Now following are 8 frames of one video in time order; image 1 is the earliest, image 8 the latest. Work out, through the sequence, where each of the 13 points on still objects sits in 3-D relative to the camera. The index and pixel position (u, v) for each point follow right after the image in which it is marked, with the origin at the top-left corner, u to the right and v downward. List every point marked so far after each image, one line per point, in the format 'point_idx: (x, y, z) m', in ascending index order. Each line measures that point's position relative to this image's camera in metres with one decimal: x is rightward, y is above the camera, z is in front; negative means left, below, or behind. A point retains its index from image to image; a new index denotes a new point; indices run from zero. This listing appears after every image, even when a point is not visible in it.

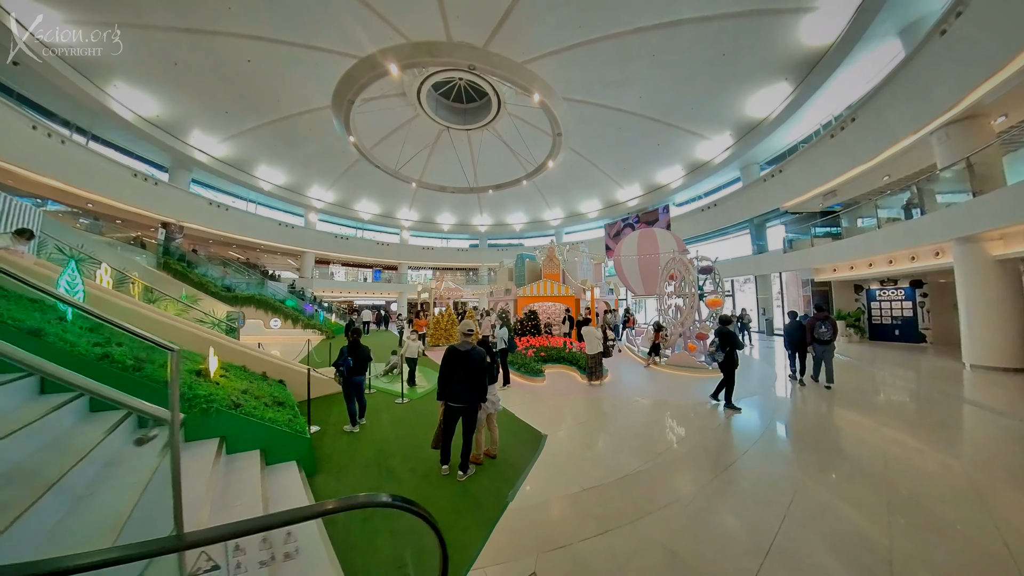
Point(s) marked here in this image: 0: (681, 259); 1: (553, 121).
0: (+2.9, +0.4, +8.8) m
1: (+0.8, +3.1, +9.7) m
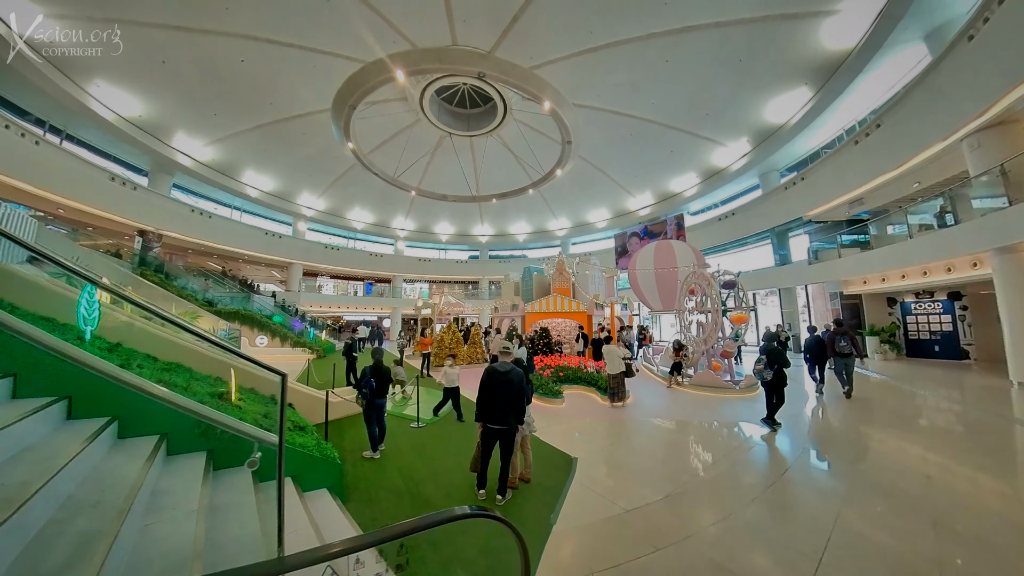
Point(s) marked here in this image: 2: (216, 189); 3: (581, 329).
0: (+3.1, +0.2, +8.3) m
1: (+0.9, +2.8, +9.2) m
2: (-10.2, +3.4, +17.3) m
3: (+1.5, -0.9, +10.0) m
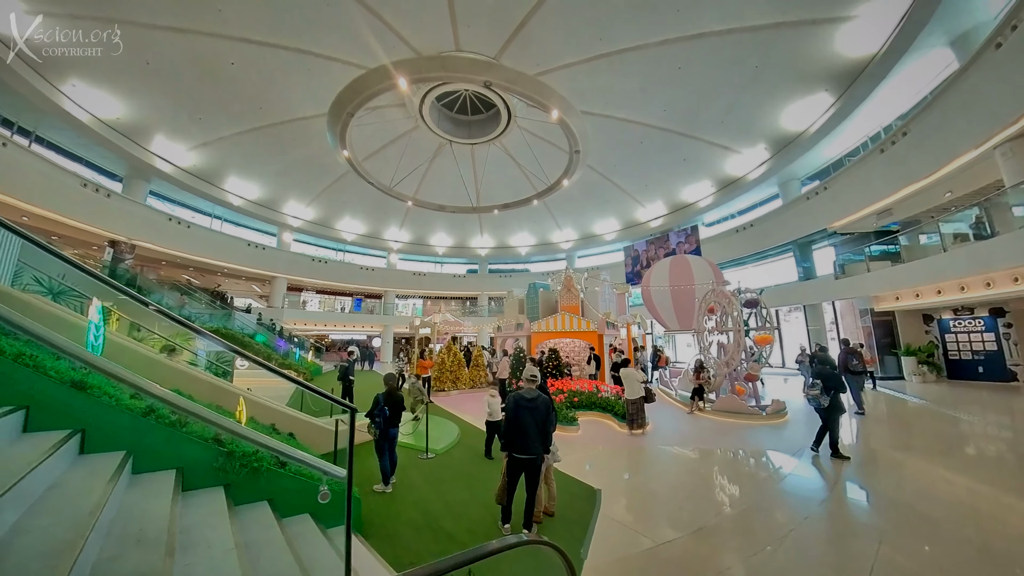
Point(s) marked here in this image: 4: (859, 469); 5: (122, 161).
0: (+3.2, -0.1, +7.7) m
1: (+1.0, +2.5, +8.6) m
2: (-10.3, +2.9, +16.5) m
3: (+1.5, -1.2, +9.3) m
4: (+4.0, -2.1, +6.0) m
5: (-10.5, +3.4, +13.6) m
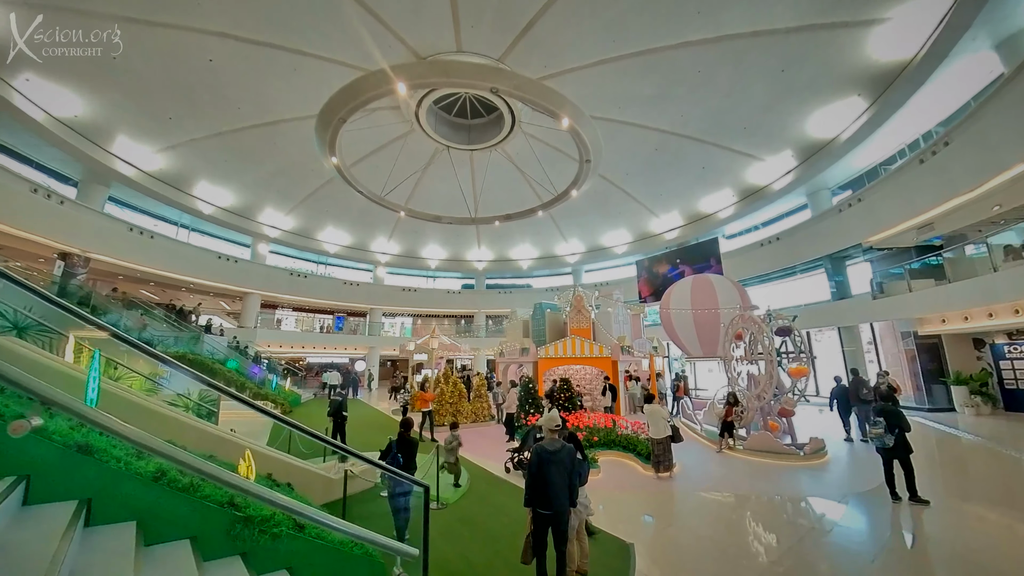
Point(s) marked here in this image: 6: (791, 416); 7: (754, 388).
0: (+3.2, -0.4, +6.9) m
1: (+1.1, +2.2, +7.8) m
2: (-10.5, +2.4, +15.4) m
3: (+1.5, -1.5, +8.5) m
4: (+4.2, -2.3, +5.2) m
5: (-10.6, +3.0, +12.5) m
6: (+3.7, -1.7, +6.8) m
7: (+3.3, -1.4, +6.9) m
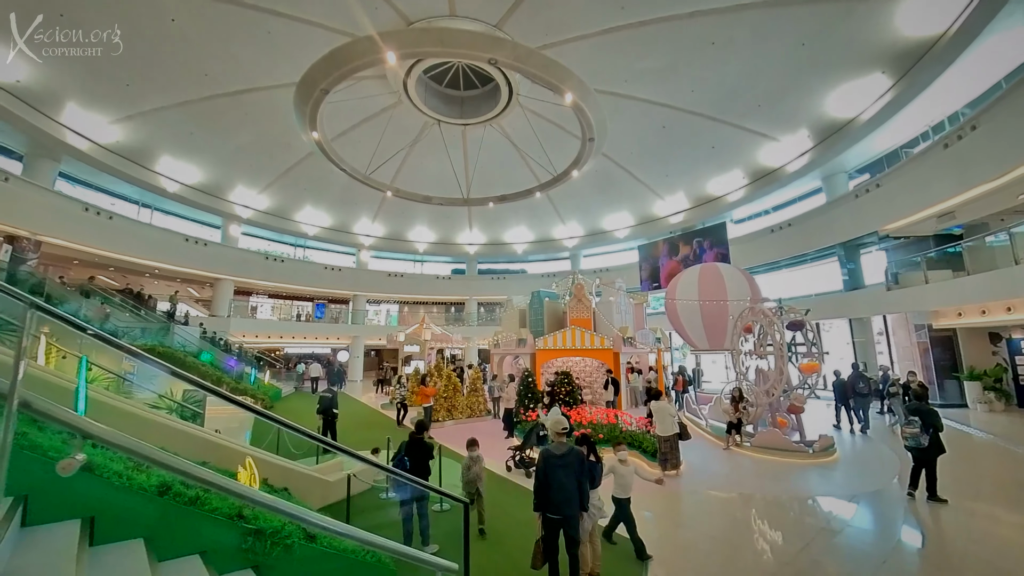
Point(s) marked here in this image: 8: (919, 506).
0: (+3.2, -0.3, +6.6) m
1: (+1.0, +2.4, +7.2) m
2: (-10.8, +3.1, +14.3) m
3: (+1.5, -1.3, +8.1) m
4: (+4.2, -2.3, +5.1) m
5: (-10.8, +3.4, +11.4) m
6: (+3.7, -1.6, +6.6) m
7: (+3.3, -1.2, +6.7) m
8: (+4.5, -2.4, +5.6) m
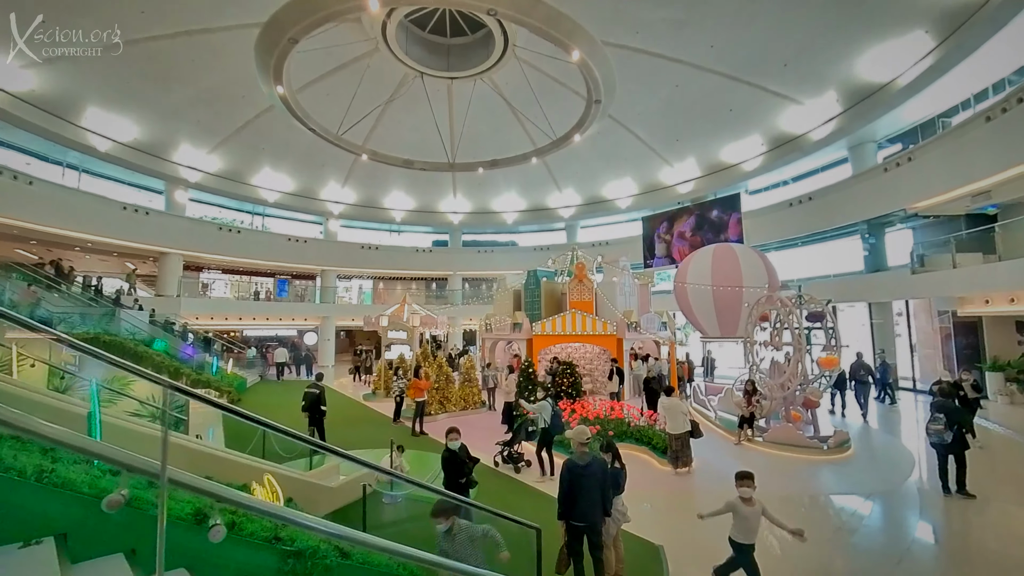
0: (+3.2, -0.1, +6.0) m
1: (+1.0, +2.6, +6.3) m
2: (-11.3, +4.0, +12.5) m
3: (+1.3, -0.9, +7.6) m
4: (+4.3, -2.3, +4.8) m
5: (-11.1, +4.0, +9.6) m
6: (+3.7, -1.4, +6.2) m
7: (+3.2, -1.0, +6.2) m
8: (+4.5, -2.3, +5.4) m
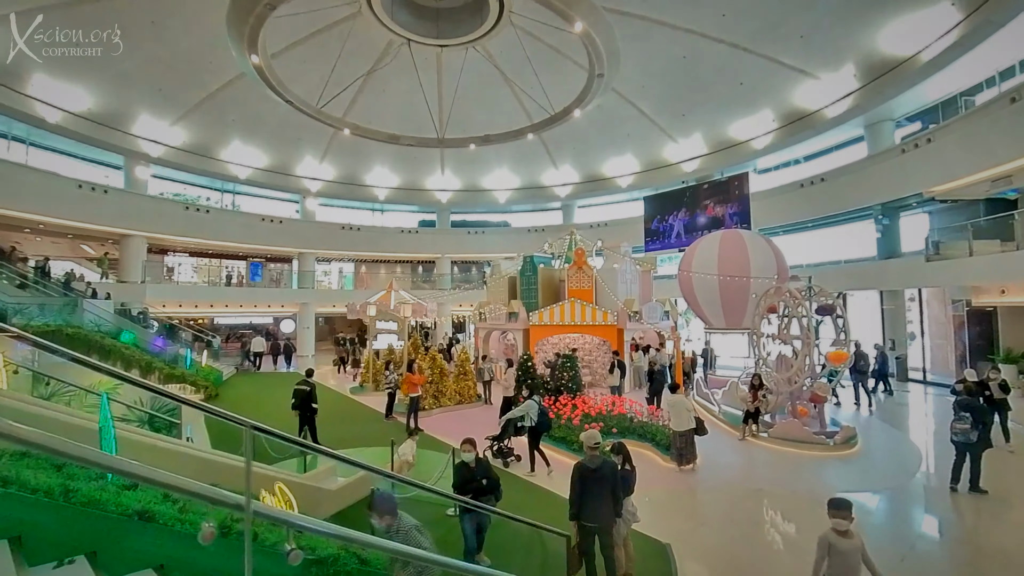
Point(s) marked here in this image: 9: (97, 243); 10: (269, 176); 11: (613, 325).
0: (+3.2, 0.0, +5.7) m
1: (+0.9, +2.8, +5.7) m
2: (-11.5, +4.4, +11.5) m
3: (+1.3, -0.7, +7.3) m
4: (+4.3, -2.2, +4.6) m
5: (-11.2, +4.3, +8.6) m
6: (+3.7, -1.3, +6.0) m
7: (+3.2, -0.9, +6.0) m
8: (+4.5, -2.2, +5.3) m
9: (-13.2, +2.8, +17.4) m
10: (-8.7, +4.7, +18.4) m
11: (+1.4, -0.4, +7.8) m
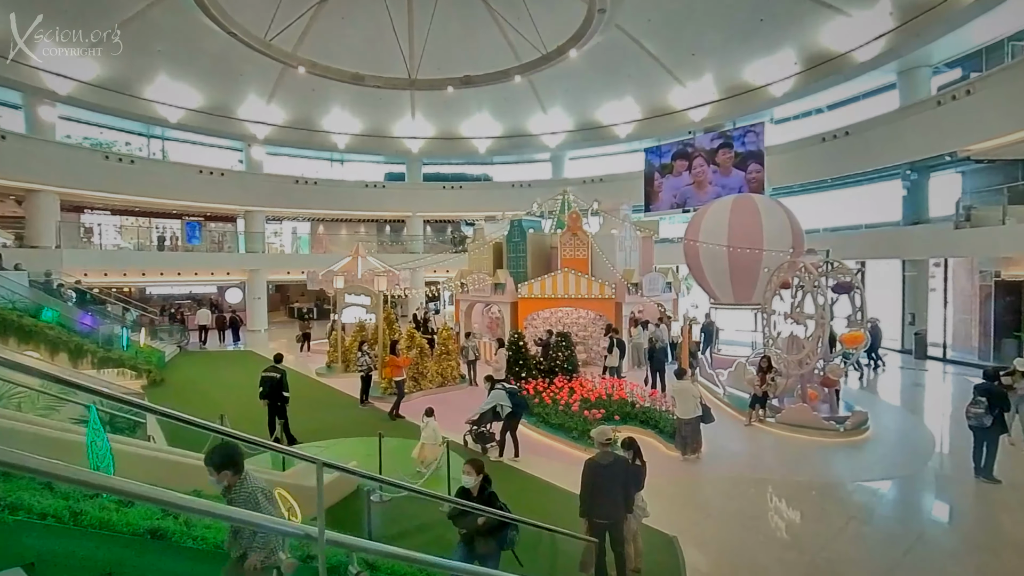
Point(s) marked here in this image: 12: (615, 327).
0: (+3.0, +0.3, +5.1) m
1: (+0.8, +3.0, +4.7) m
2: (-11.9, +5.3, +9.6) m
3: (+1.0, -0.3, +6.6) m
4: (+4.2, -2.0, +4.3) m
5: (-11.5, +4.8, +6.7) m
6: (+3.5, -1.0, +5.5) m
7: (+3.0, -0.6, +5.4) m
8: (+4.4, -1.9, +4.9) m
9: (-13.9, +4.2, +15.5) m
10: (-9.5, +6.2, +16.5) m
11: (+1.1, +0.1, +7.1) m
12: (+1.1, -0.2, +7.2) m
